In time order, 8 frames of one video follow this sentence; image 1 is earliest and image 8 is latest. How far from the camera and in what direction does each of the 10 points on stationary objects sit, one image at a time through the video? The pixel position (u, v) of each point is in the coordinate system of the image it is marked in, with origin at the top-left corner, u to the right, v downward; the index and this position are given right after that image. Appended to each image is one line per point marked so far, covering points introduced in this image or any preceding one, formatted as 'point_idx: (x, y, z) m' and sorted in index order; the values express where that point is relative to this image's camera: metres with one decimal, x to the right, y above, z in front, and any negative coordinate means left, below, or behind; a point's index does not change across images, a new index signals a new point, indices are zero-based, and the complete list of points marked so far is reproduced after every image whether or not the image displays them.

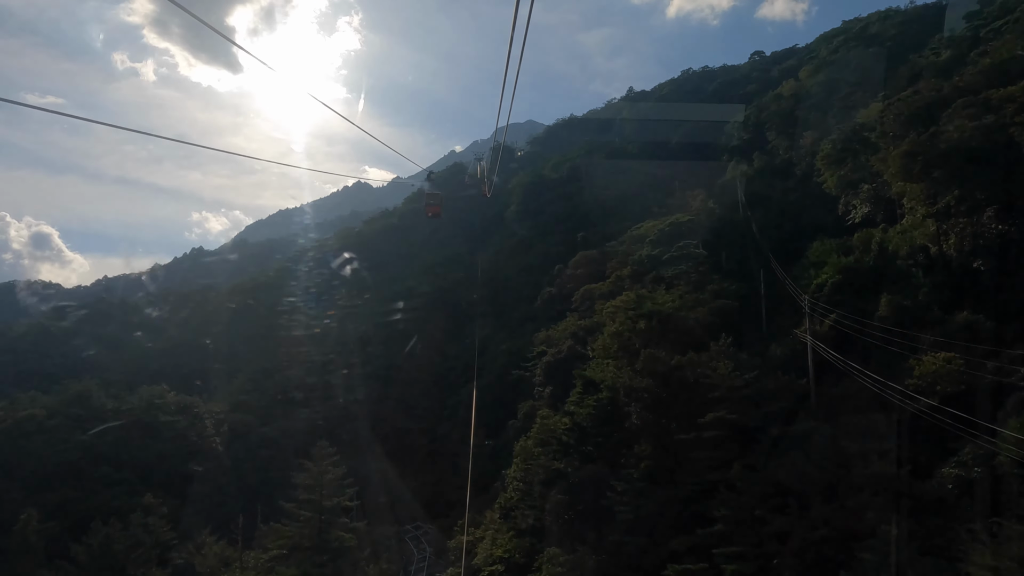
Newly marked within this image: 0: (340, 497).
0: (-4.1, -5.0, +18.0) m
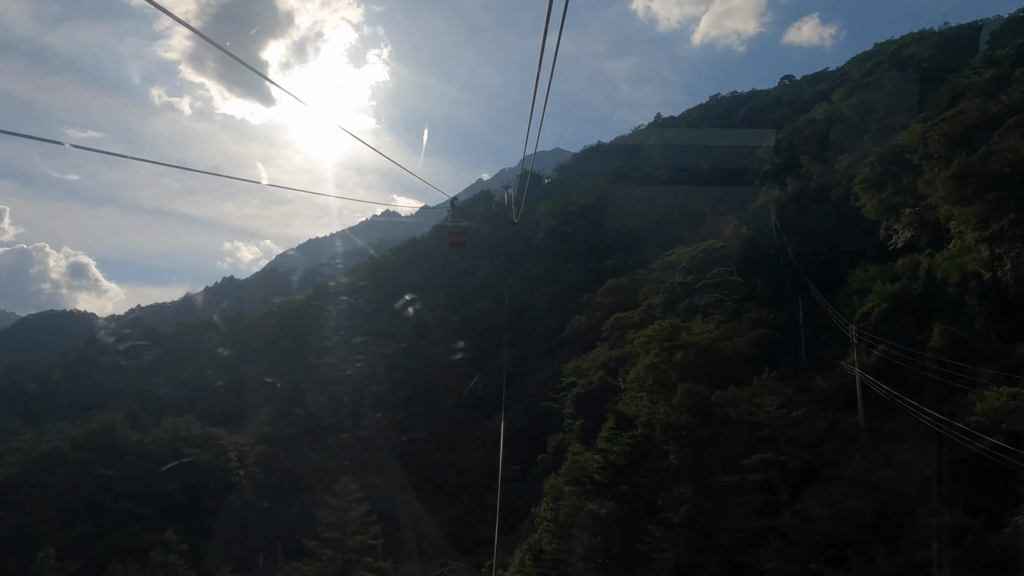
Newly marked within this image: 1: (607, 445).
0: (-3.4, -5.7, +17.4) m
1: (+1.7, -2.9, +13.8) m
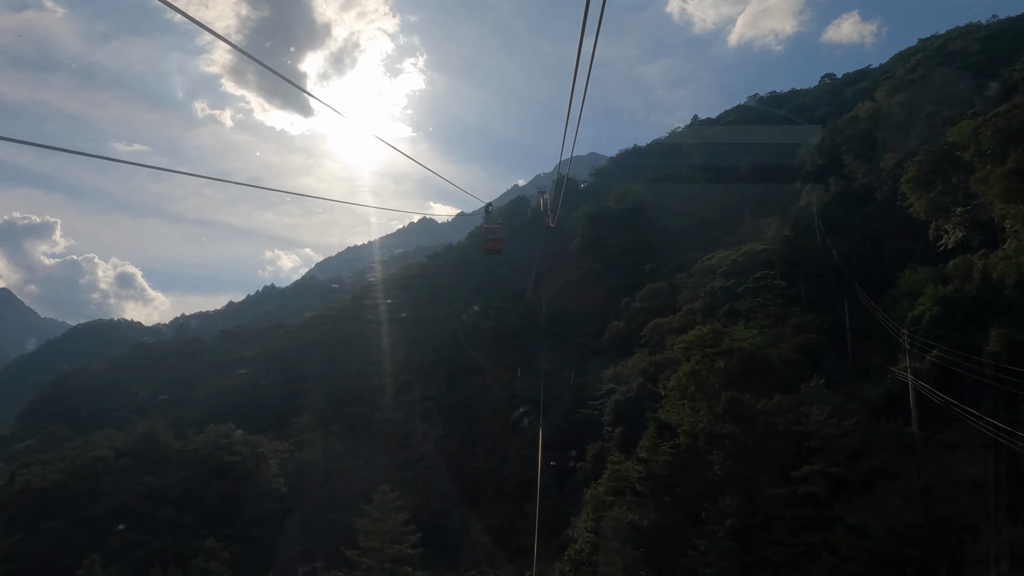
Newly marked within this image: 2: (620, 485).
0: (-2.5, -5.9, +17.3) m
1: (+2.4, -3.0, +13.4) m
2: (+2.0, -3.6, +13.7) m
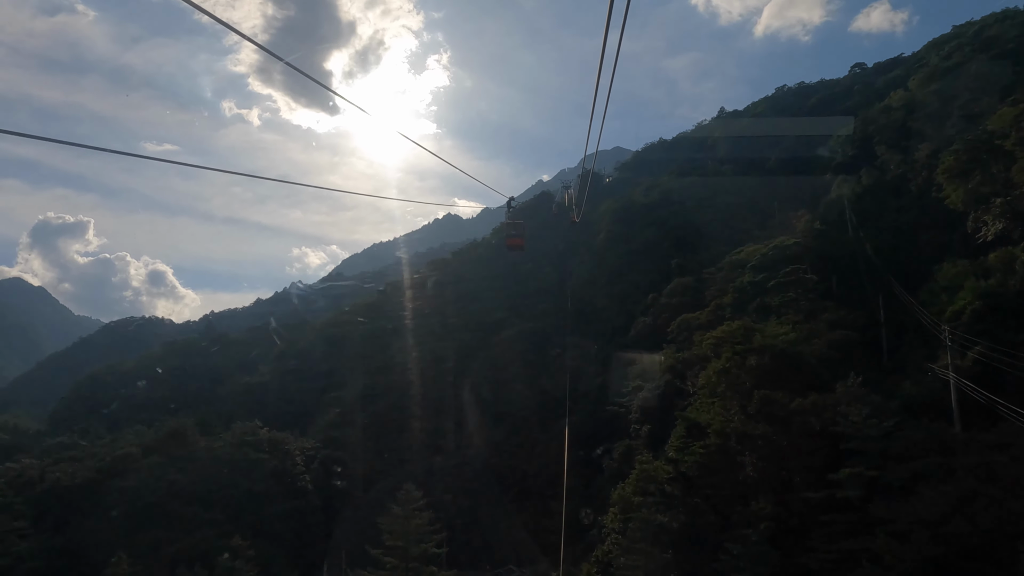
0: (-1.9, -5.8, +17.2) m
1: (+2.9, -2.9, +13.1) m
2: (+2.4, -3.5, +13.4) m
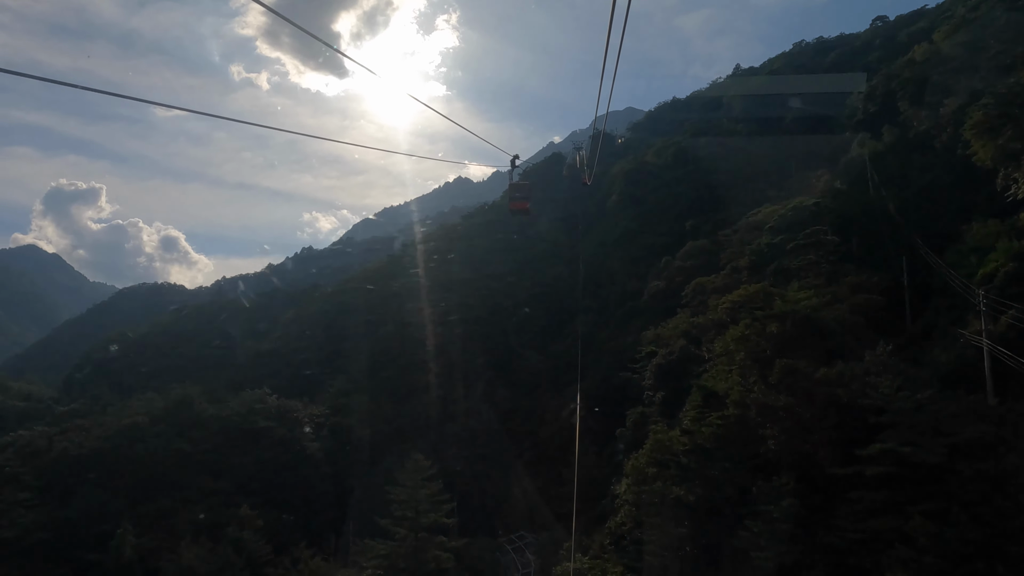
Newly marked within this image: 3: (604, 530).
0: (-1.7, -5.1, +16.9) m
1: (+3.0, -2.3, +12.6) m
2: (+2.6, -2.9, +13.0) m
3: (+1.9, -4.9, +15.3) m
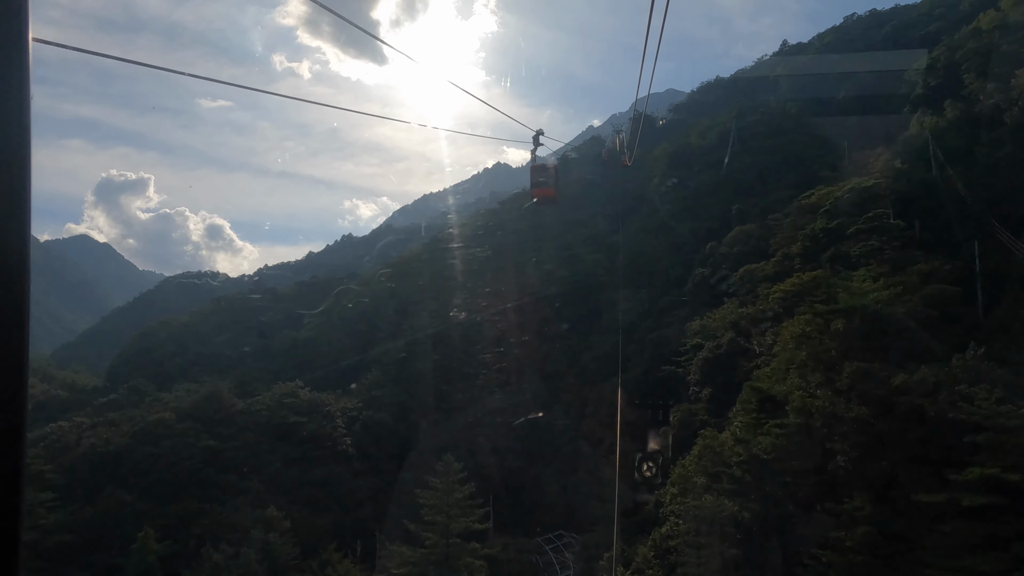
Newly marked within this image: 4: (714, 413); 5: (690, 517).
0: (-0.9, -4.9, +16.0) m
1: (+3.6, -2.2, +11.4) m
2: (+3.2, -2.8, +11.8) m
3: (+2.6, -4.7, +14.2) m
4: (+4.5, -2.8, +16.7) m
5: (+2.8, -3.5, +11.7) m
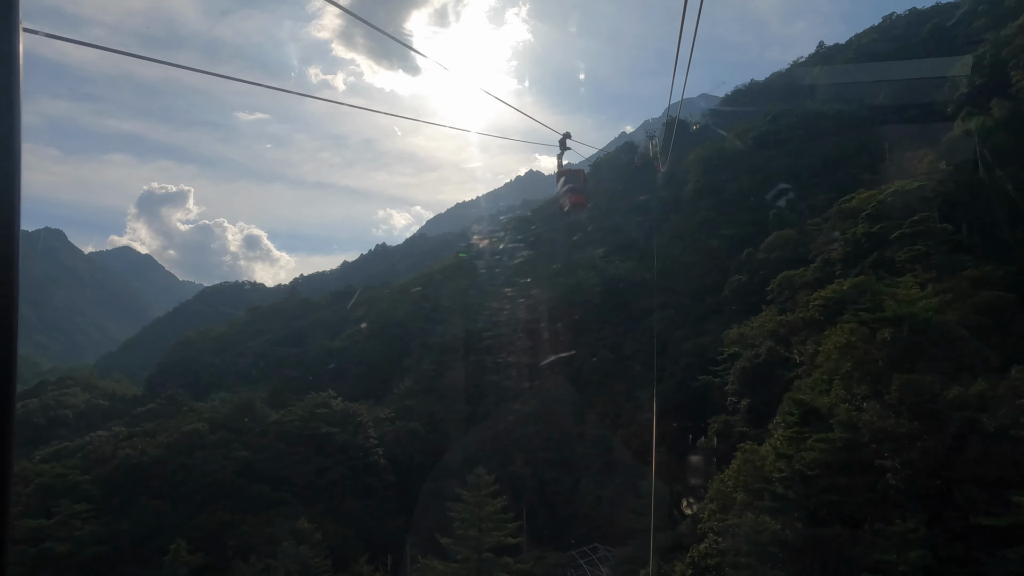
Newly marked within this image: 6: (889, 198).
0: (-0.2, -5.1, +15.7) m
1: (+4.0, -2.3, +10.9) m
2: (+3.6, -2.9, +11.3) m
3: (+3.2, -4.9, +13.7) m
4: (+5.2, -3.0, +16.2) m
5: (+3.2, -3.7, +11.2) m
6: (+10.1, +2.4, +20.2) m
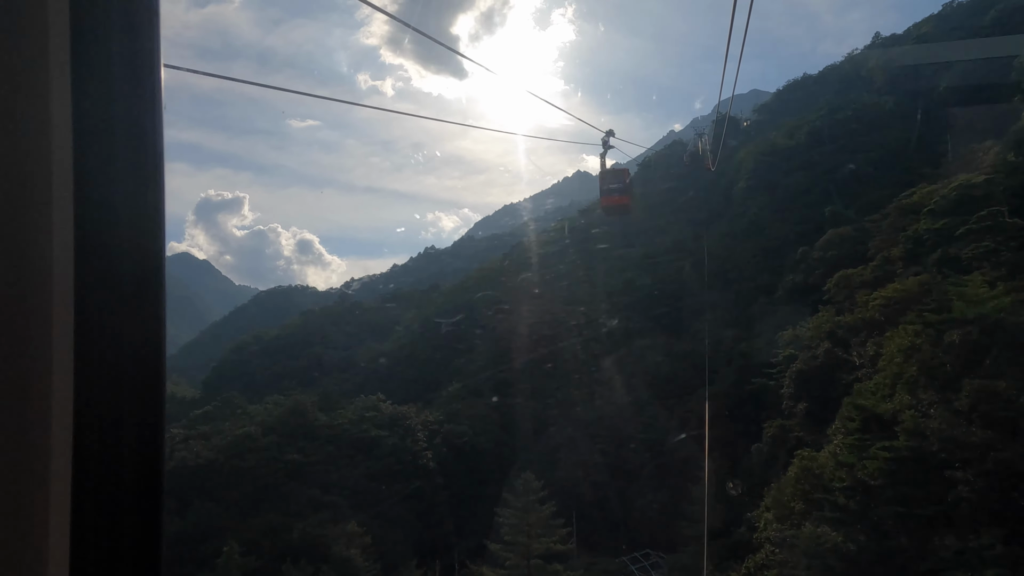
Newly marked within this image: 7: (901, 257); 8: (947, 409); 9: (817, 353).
0: (+0.8, -5.1, +15.4) m
1: (+4.7, -2.3, +10.4) m
2: (+4.3, -2.9, +10.9) m
3: (+4.0, -4.9, +13.3) m
4: (+6.2, -3.0, +15.6) m
5: (+3.9, -3.7, +10.8) m
6: (+11.3, +2.4, +19.3) m
7: (+9.7, +0.8, +18.7) m
8: (+5.1, -1.4, +8.9) m
9: (+6.7, -1.4, +16.5) m
